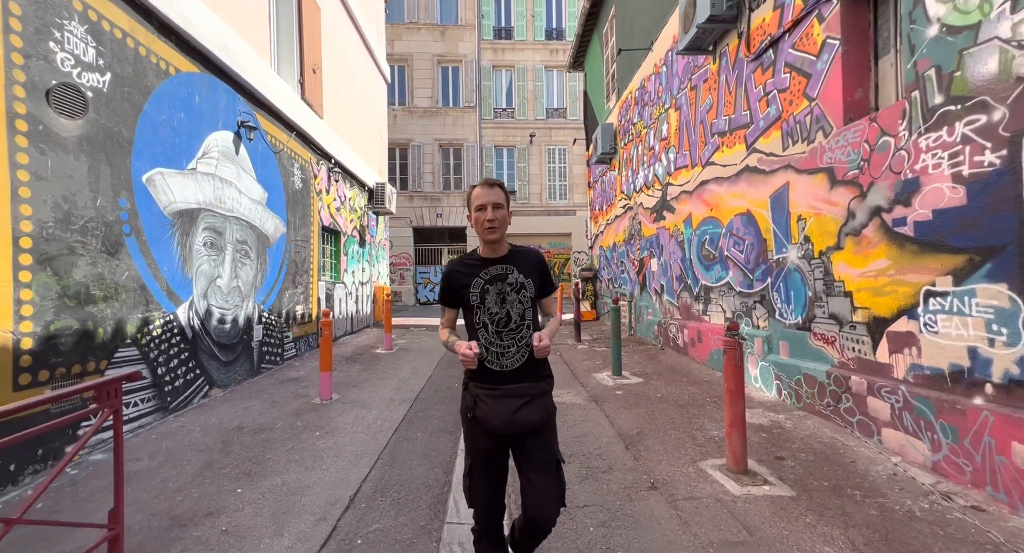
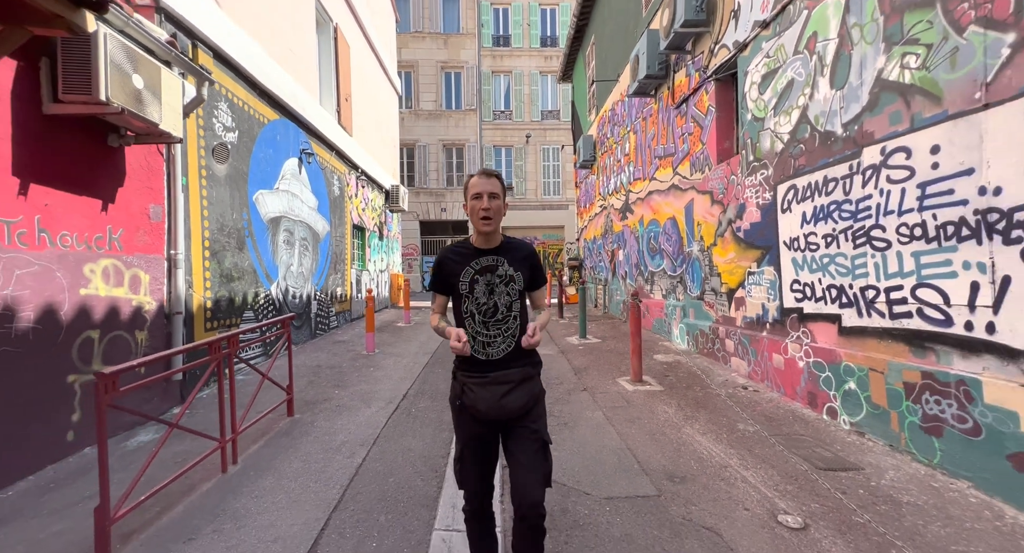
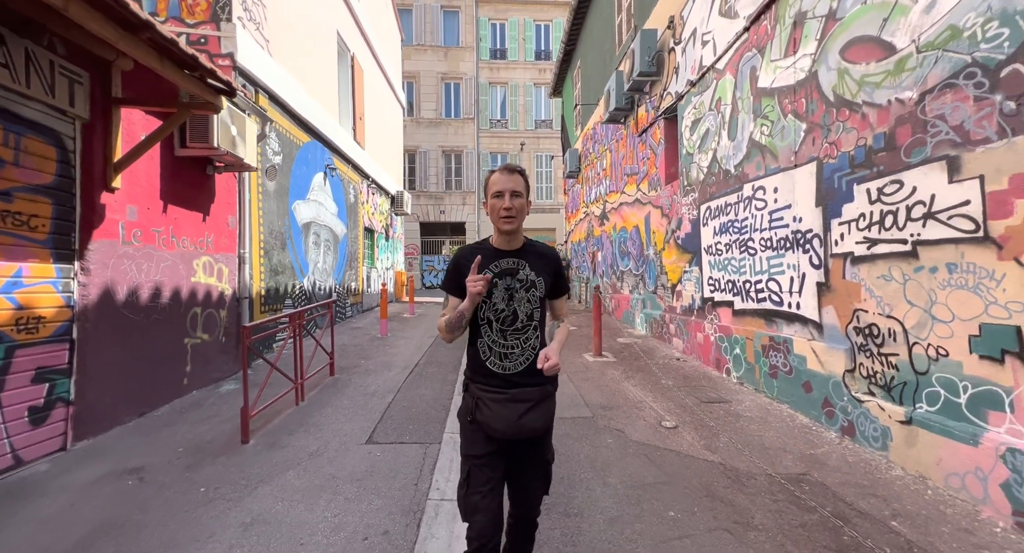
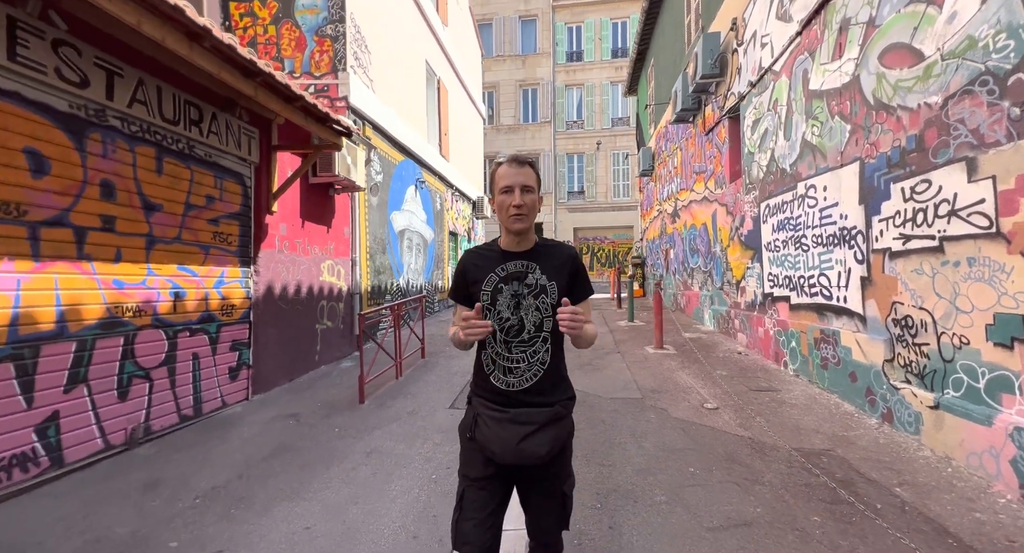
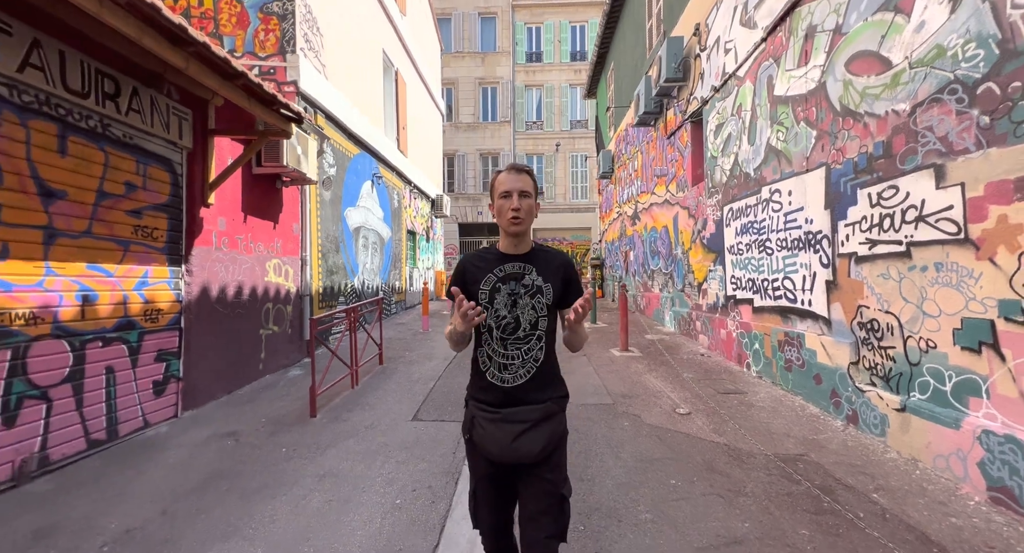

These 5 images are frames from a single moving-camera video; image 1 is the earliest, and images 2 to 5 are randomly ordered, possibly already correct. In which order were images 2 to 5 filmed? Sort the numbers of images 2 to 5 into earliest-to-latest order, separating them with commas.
2, 3, 5, 4
